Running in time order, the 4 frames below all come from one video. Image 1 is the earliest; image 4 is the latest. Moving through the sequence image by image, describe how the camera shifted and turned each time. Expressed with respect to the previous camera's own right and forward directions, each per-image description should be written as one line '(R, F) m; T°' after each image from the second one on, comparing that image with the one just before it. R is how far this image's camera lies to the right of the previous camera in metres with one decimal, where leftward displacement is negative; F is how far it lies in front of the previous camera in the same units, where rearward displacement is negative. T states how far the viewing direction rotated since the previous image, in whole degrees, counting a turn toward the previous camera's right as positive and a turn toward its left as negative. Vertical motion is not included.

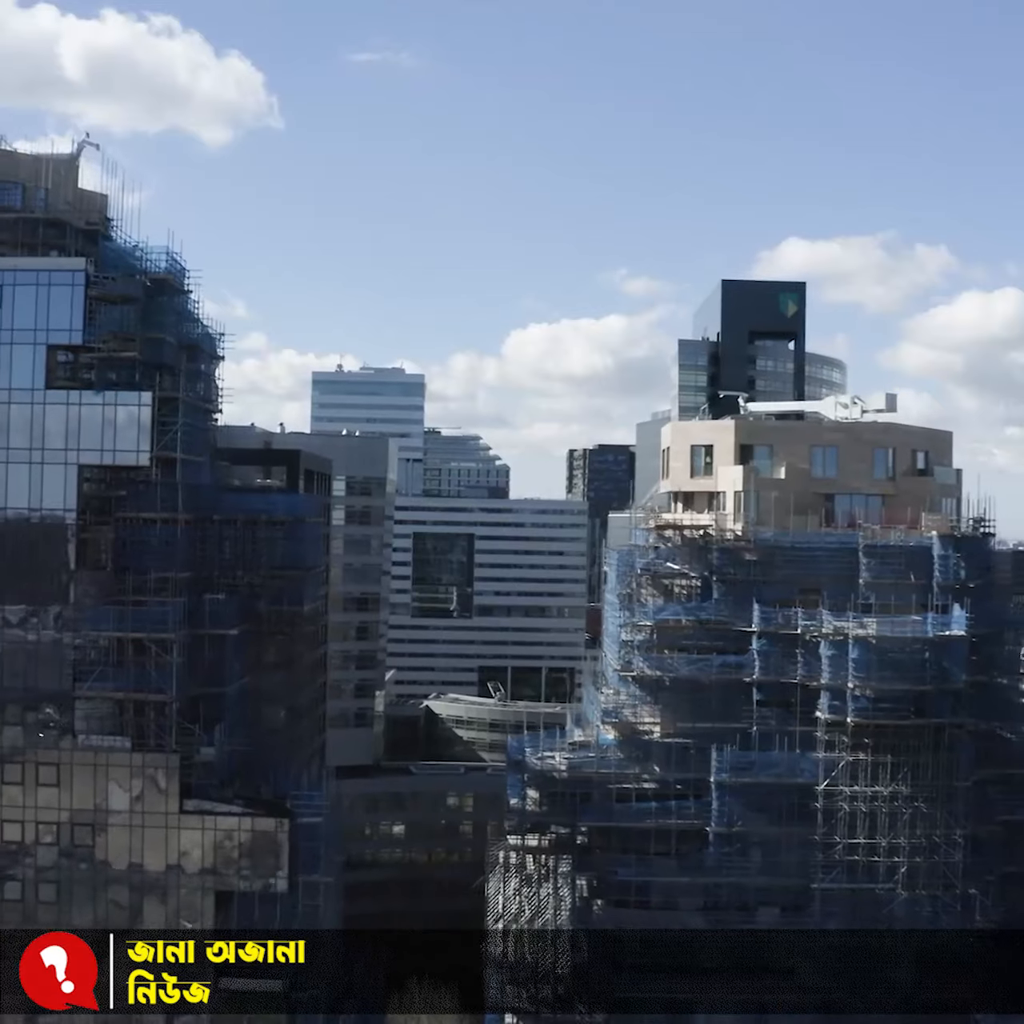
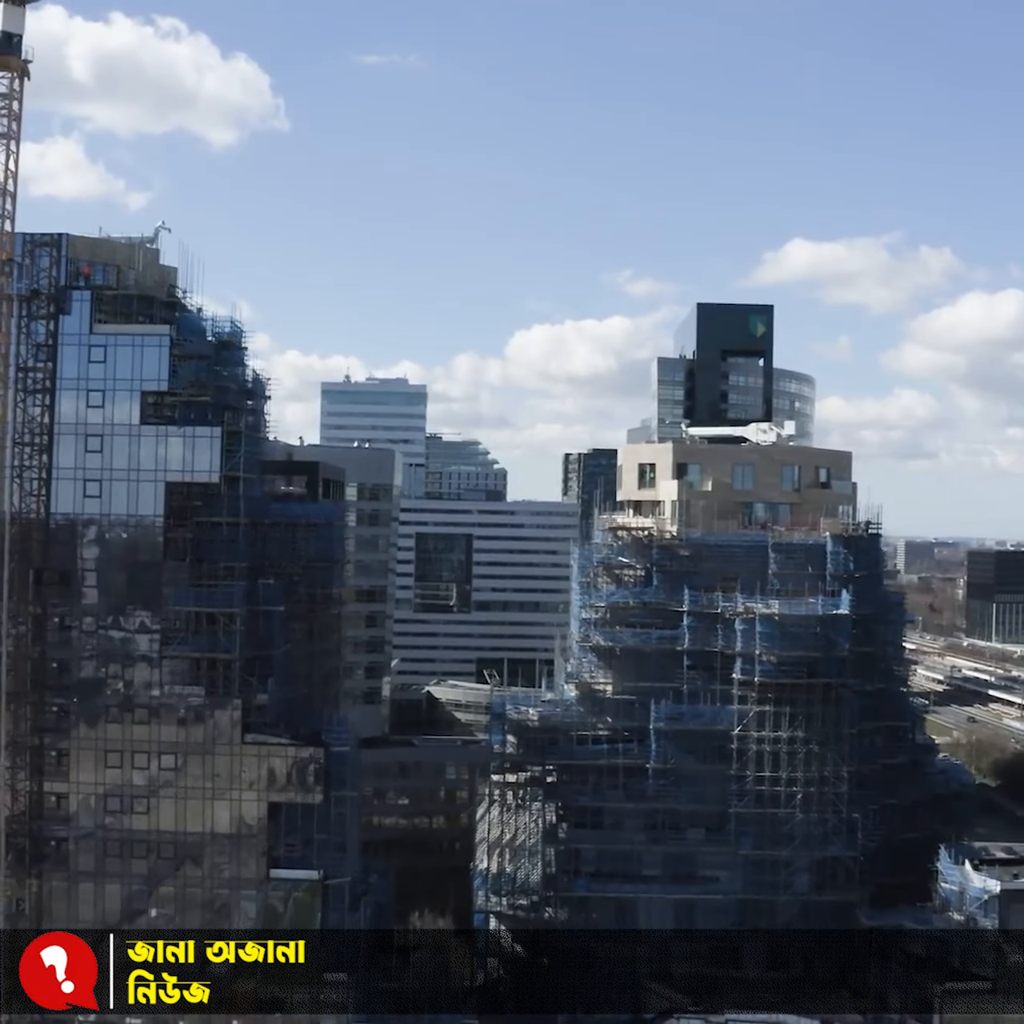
(+0.4, -4.9) m; 0°
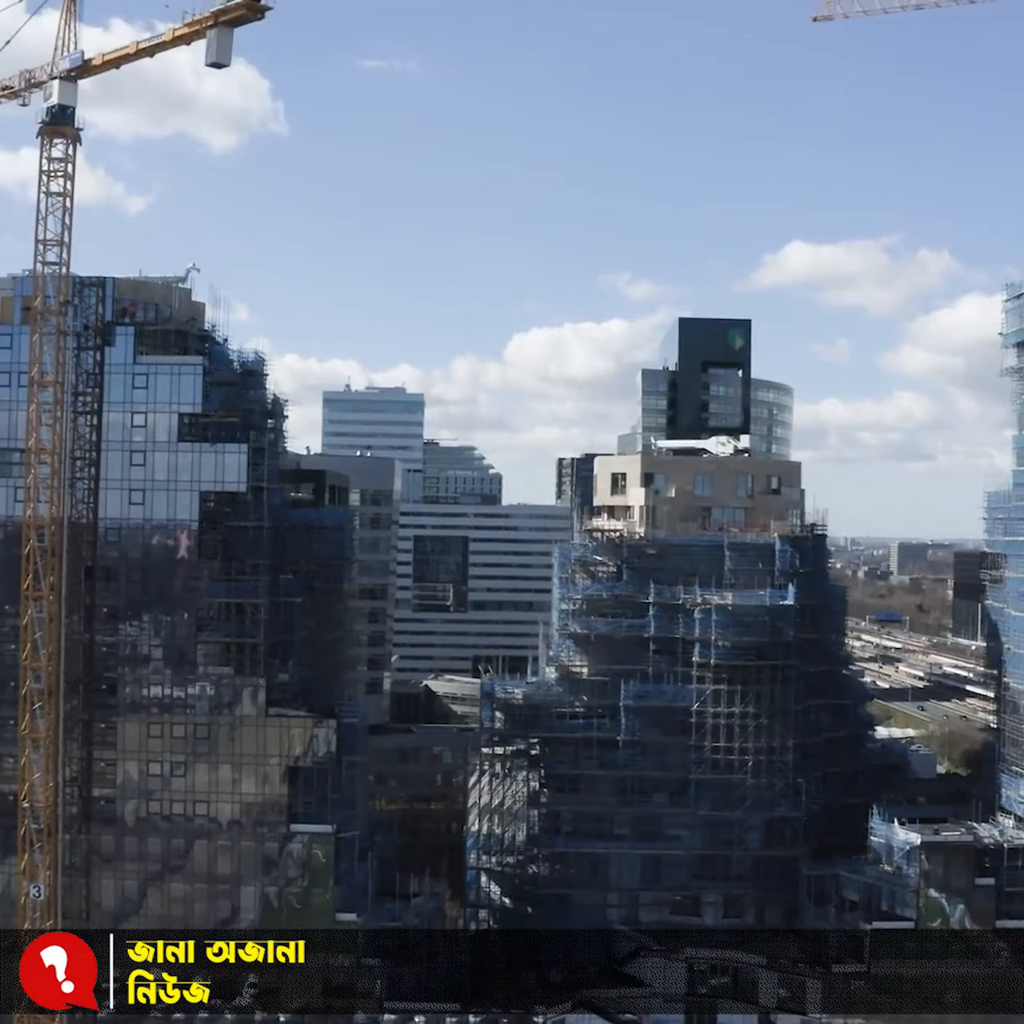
(+0.2, -3.2) m; 0°
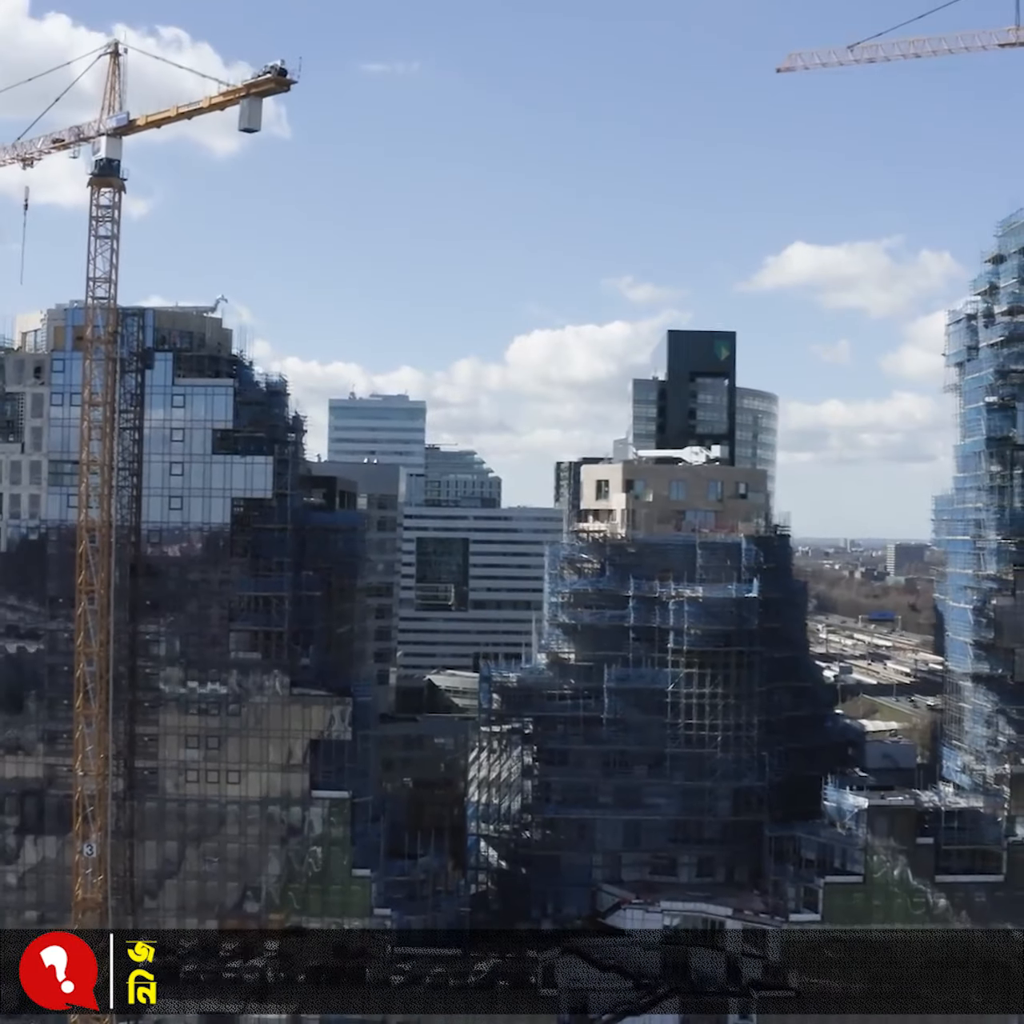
(+0.2, -3.2) m; 0°
